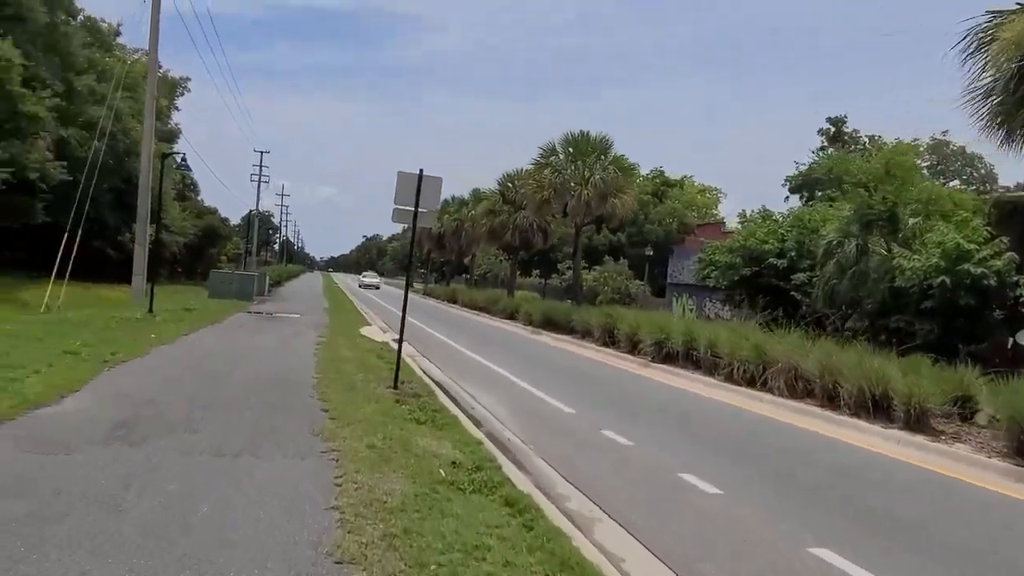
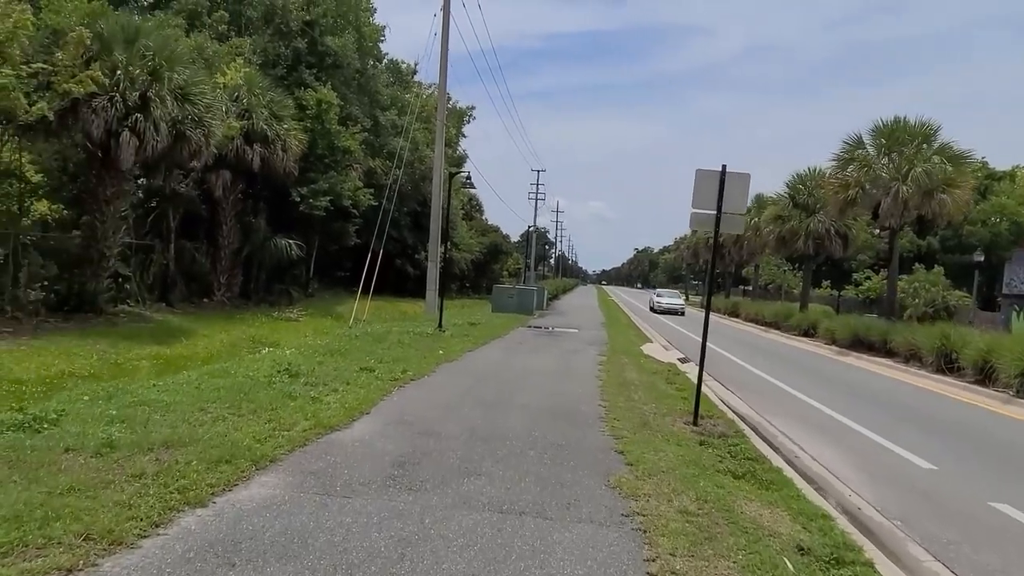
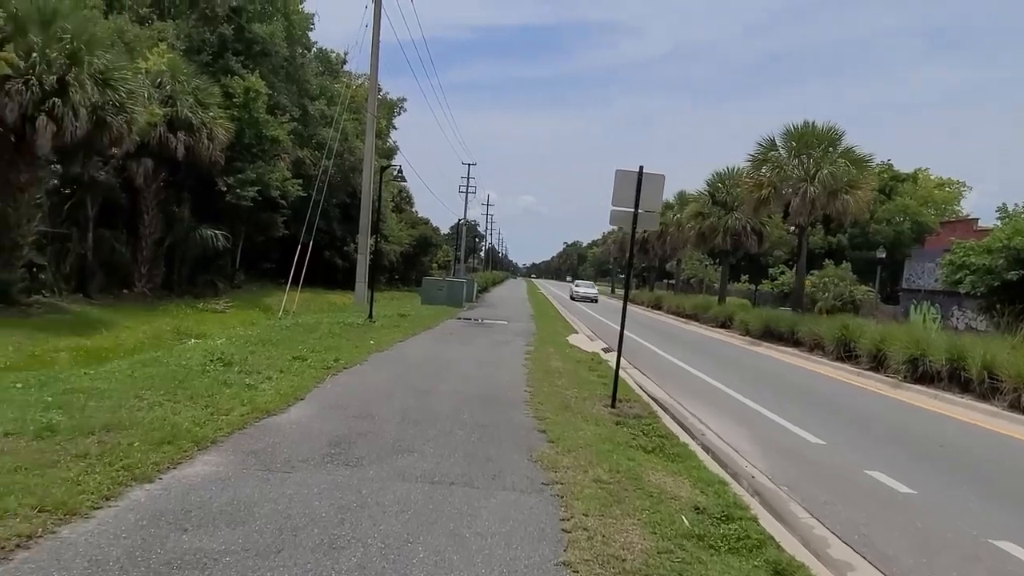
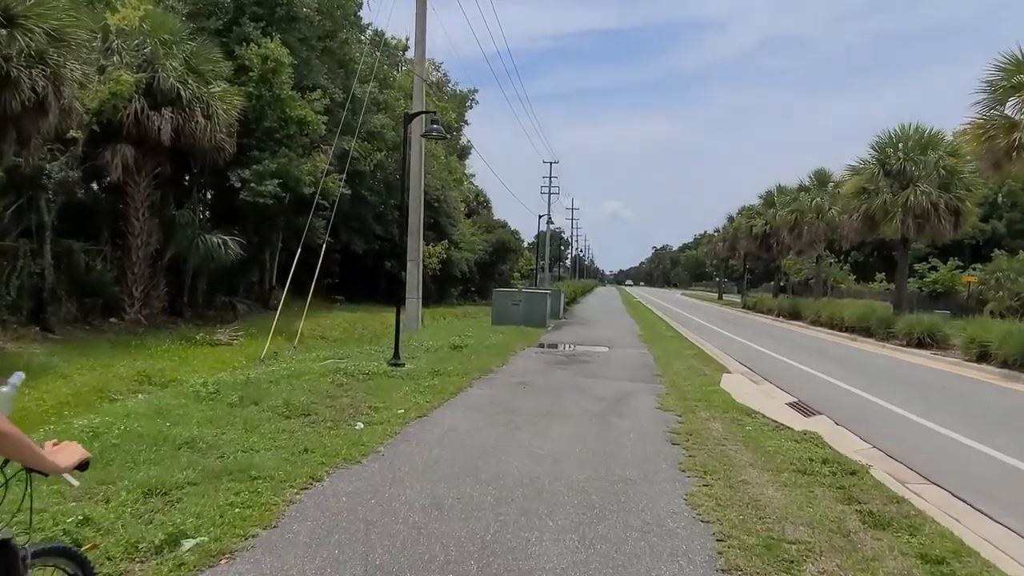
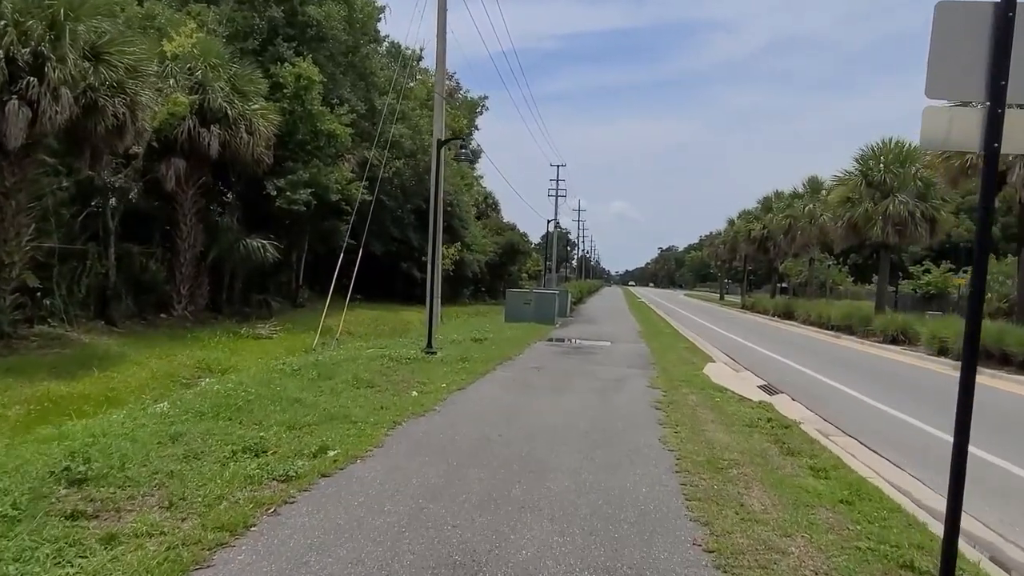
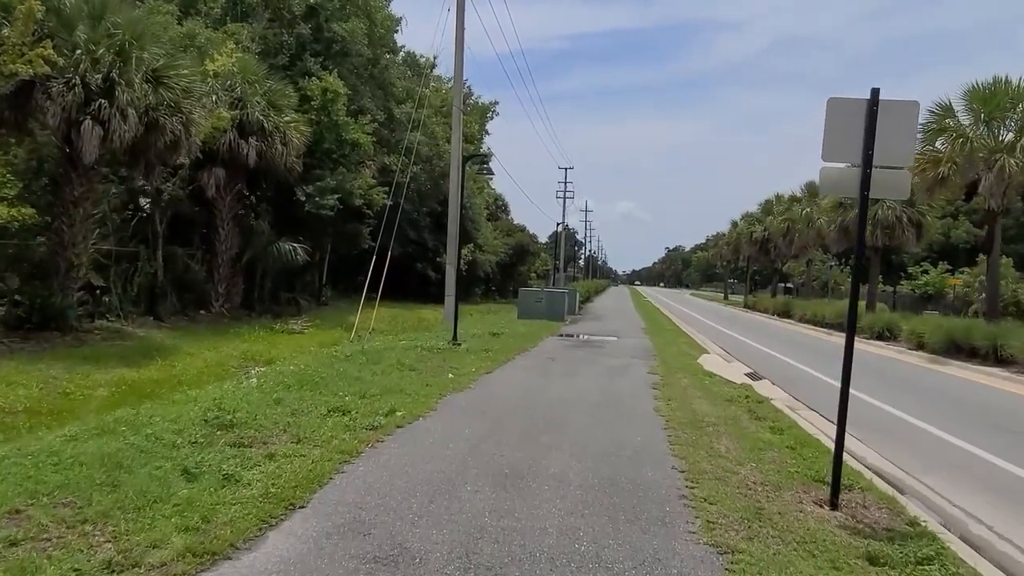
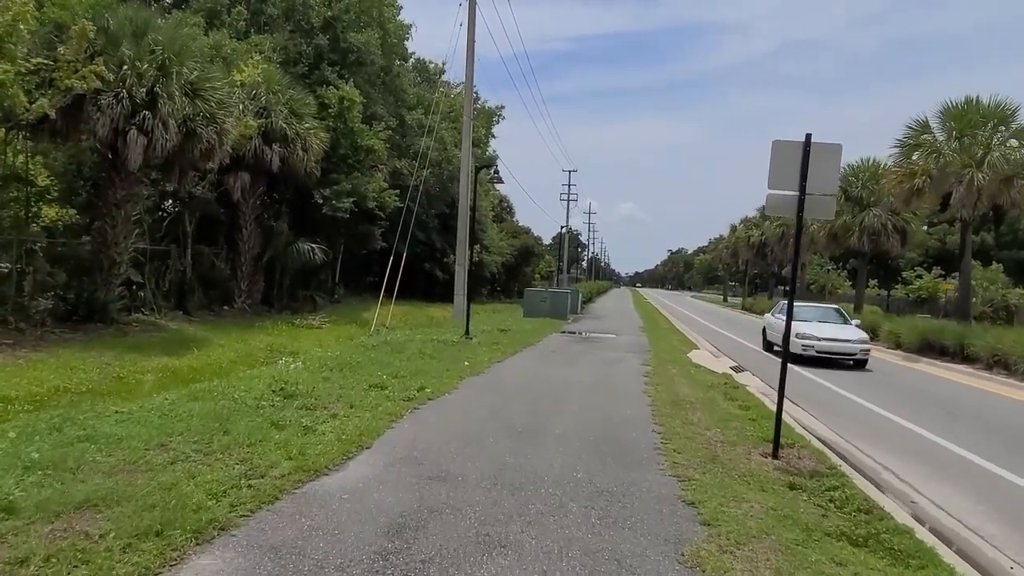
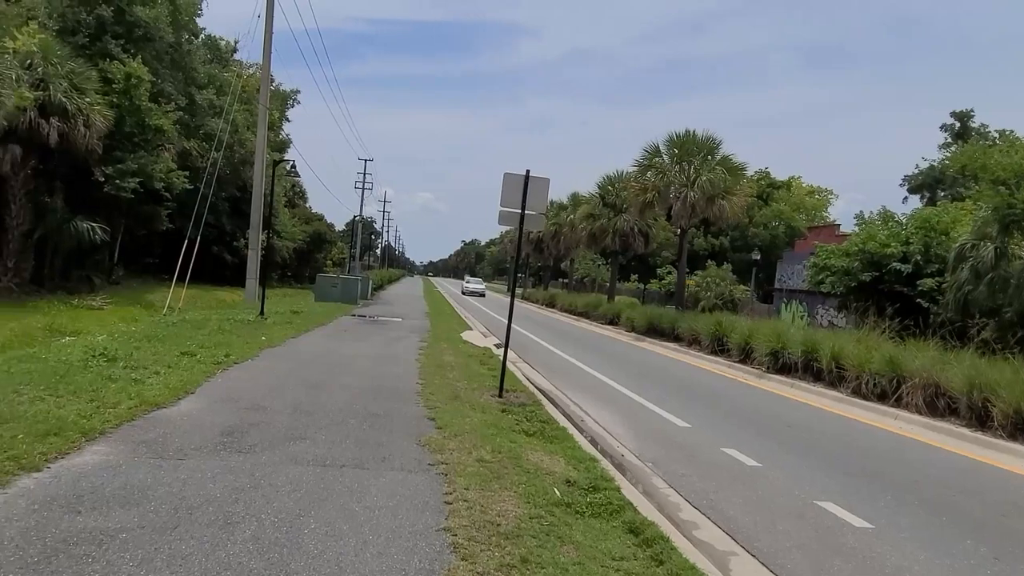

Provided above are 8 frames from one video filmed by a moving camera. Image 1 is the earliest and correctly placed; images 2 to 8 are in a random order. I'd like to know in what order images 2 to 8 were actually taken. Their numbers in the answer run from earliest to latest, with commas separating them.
8, 3, 2, 7, 6, 5, 4
